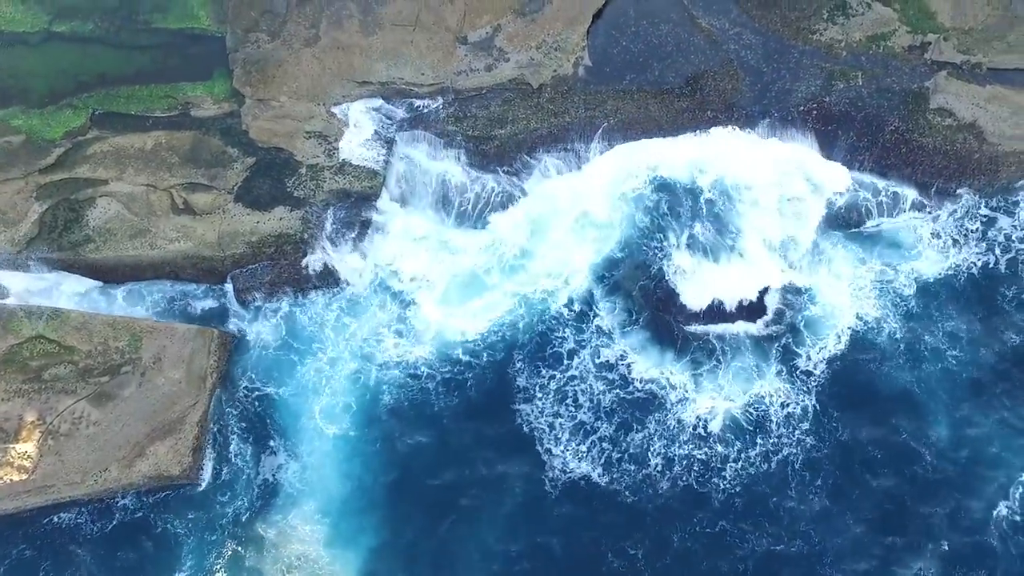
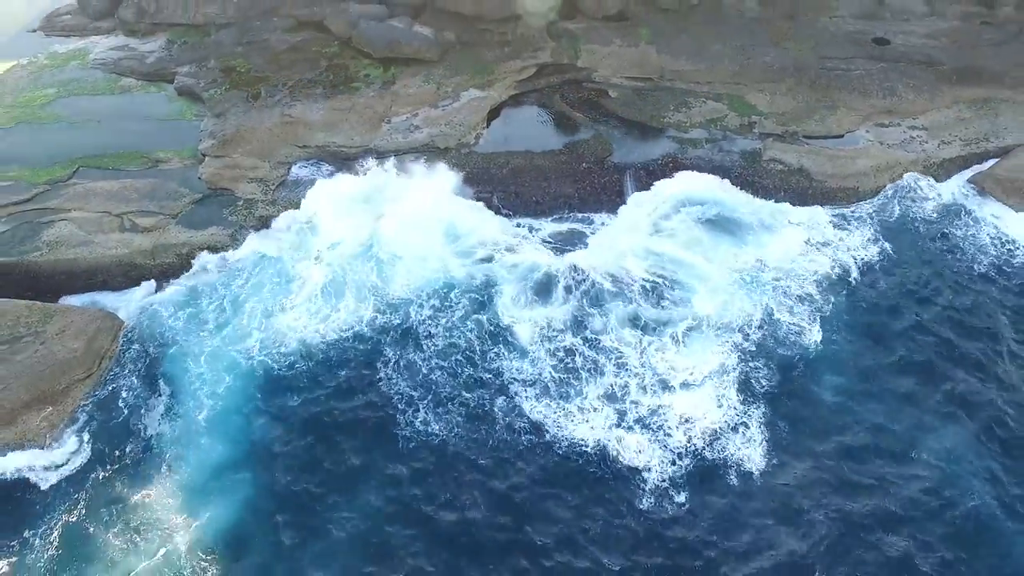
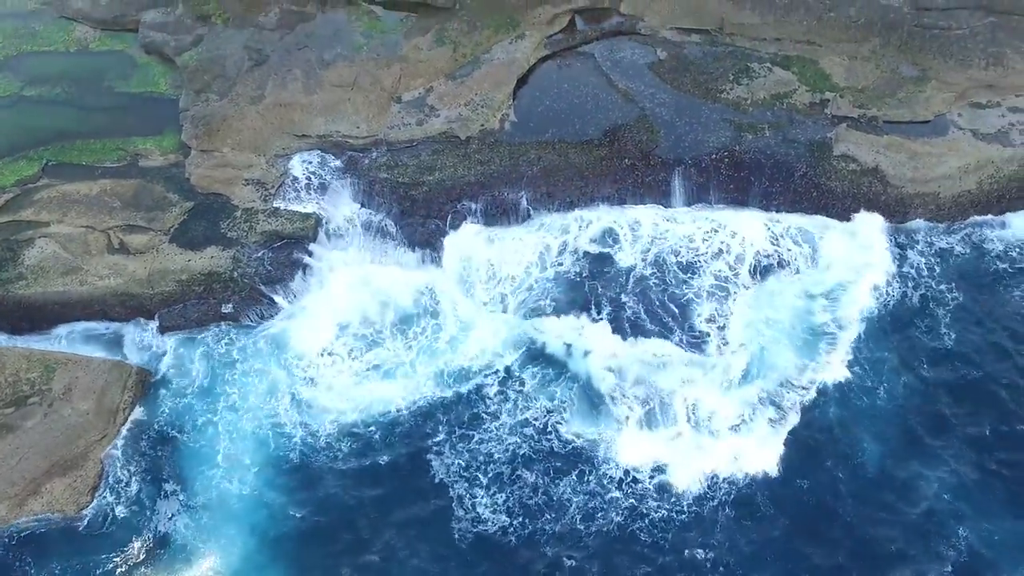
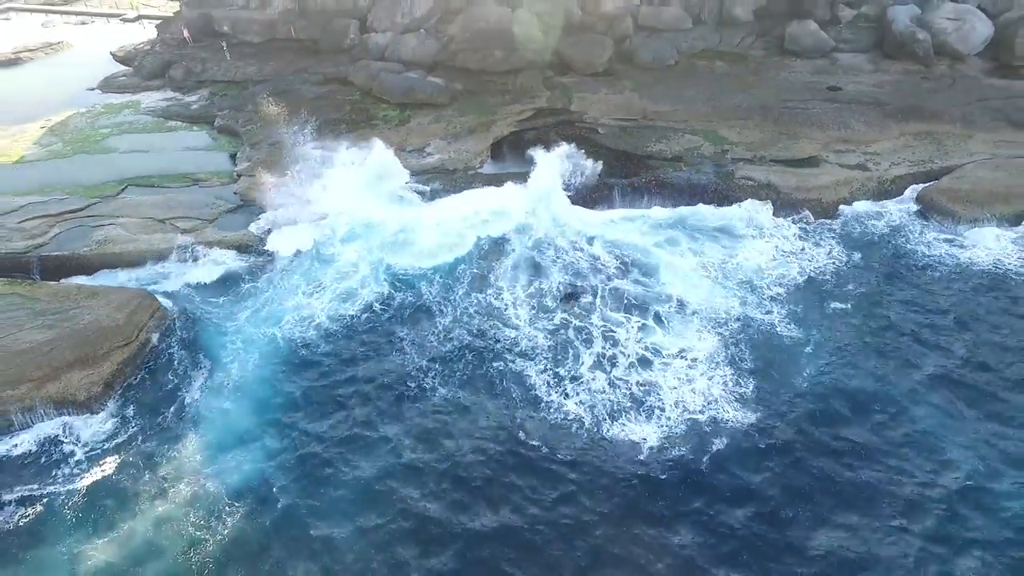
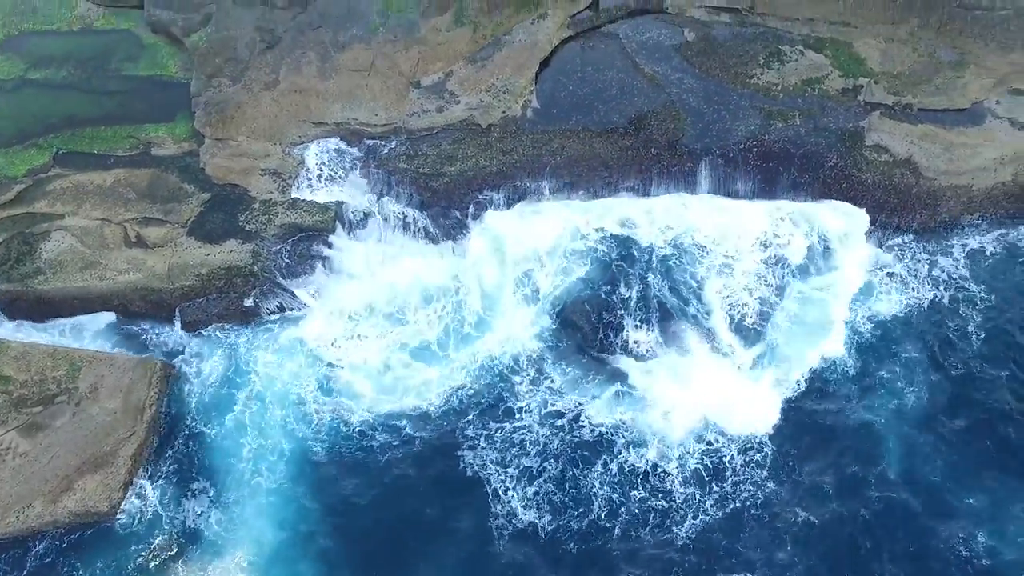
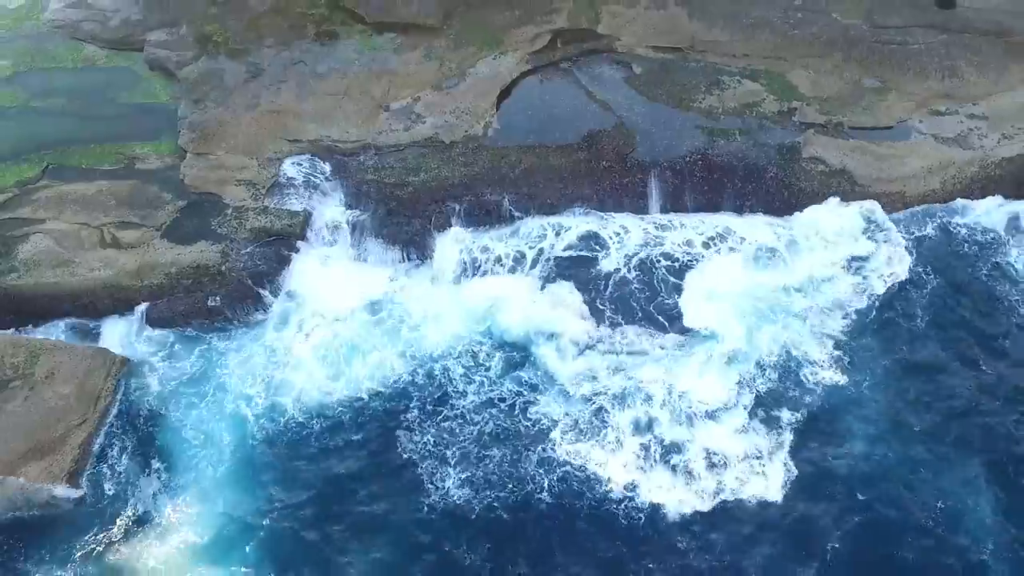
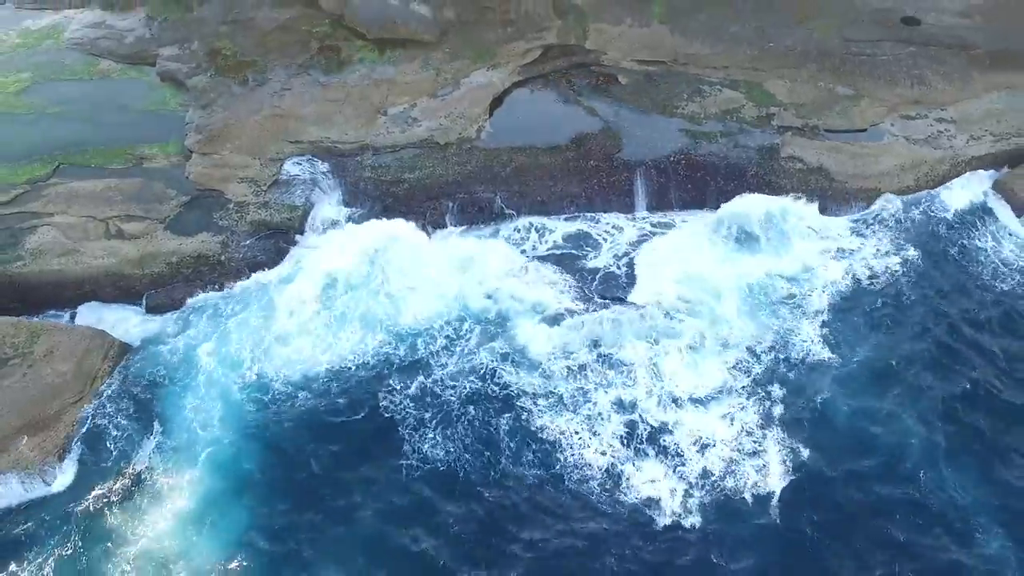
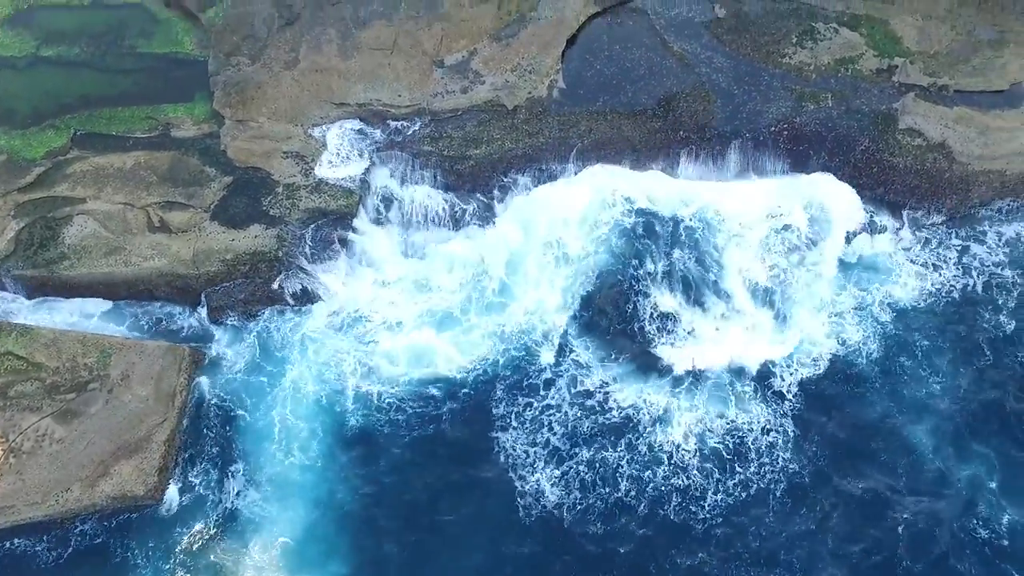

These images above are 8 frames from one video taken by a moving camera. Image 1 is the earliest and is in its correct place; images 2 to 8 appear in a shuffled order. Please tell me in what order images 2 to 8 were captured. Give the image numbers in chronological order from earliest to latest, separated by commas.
8, 5, 3, 6, 7, 2, 4
